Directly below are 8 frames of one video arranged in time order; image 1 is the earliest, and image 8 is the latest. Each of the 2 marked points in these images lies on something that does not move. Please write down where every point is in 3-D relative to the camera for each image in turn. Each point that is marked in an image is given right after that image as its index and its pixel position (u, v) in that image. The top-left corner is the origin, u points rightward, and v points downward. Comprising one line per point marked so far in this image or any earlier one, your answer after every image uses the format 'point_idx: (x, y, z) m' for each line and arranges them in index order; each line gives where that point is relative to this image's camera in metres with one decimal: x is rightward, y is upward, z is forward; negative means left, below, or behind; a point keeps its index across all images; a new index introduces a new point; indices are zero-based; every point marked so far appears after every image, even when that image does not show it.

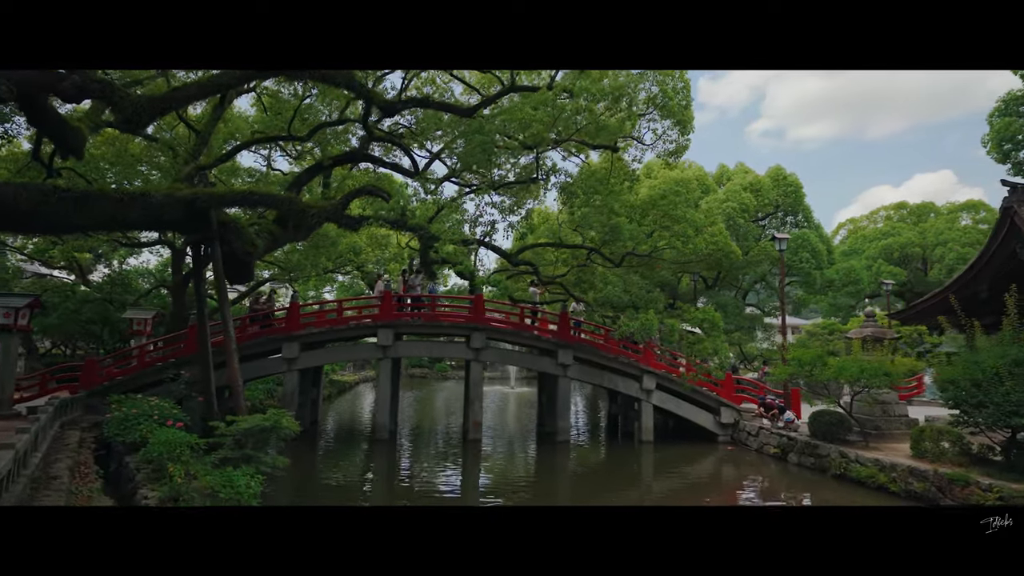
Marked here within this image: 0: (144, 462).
0: (-6.7, -3.3, +10.0) m
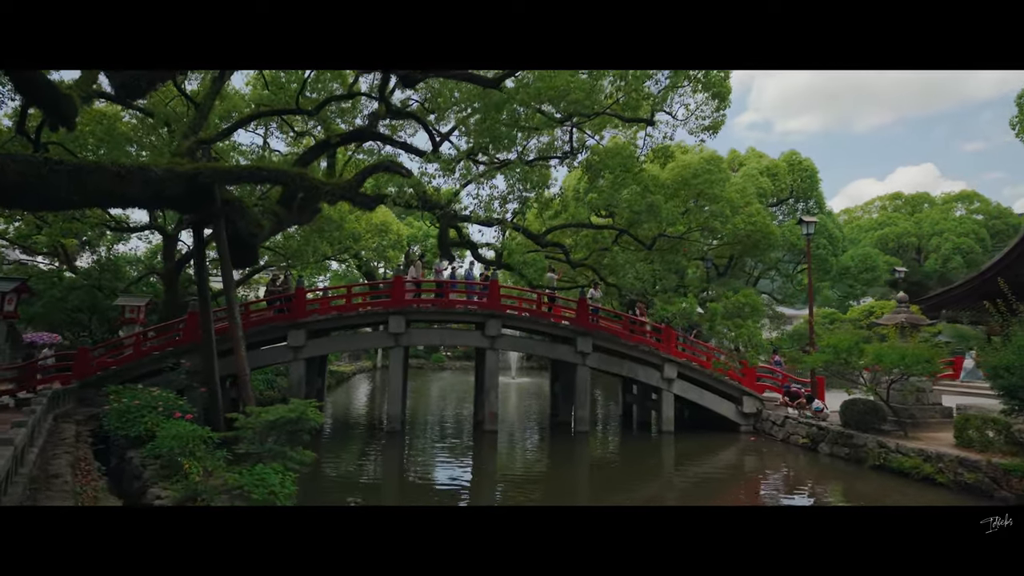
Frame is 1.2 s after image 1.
0: (-6.0, -2.9, +9.1) m
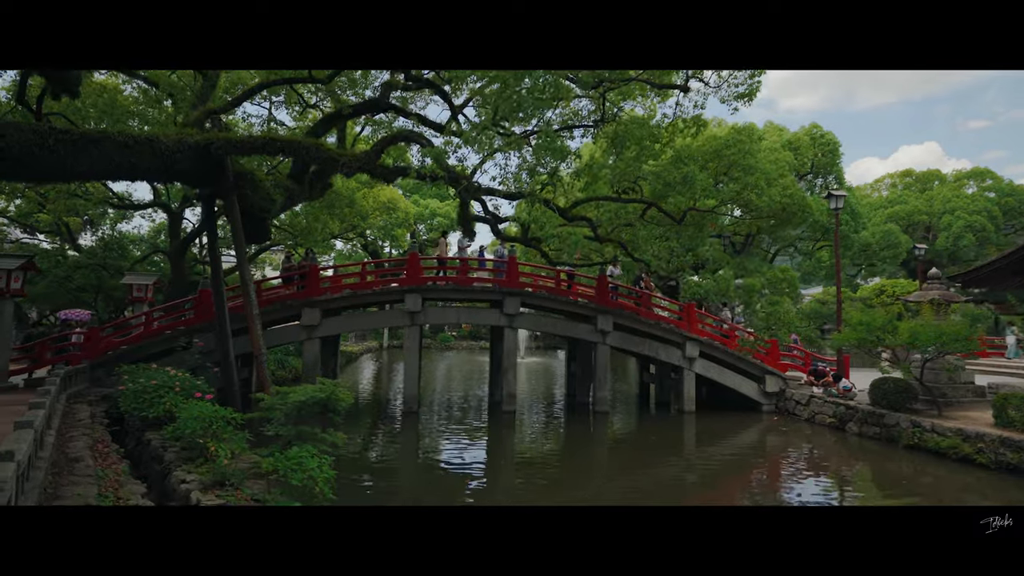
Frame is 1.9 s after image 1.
0: (-5.4, -2.5, +8.8) m
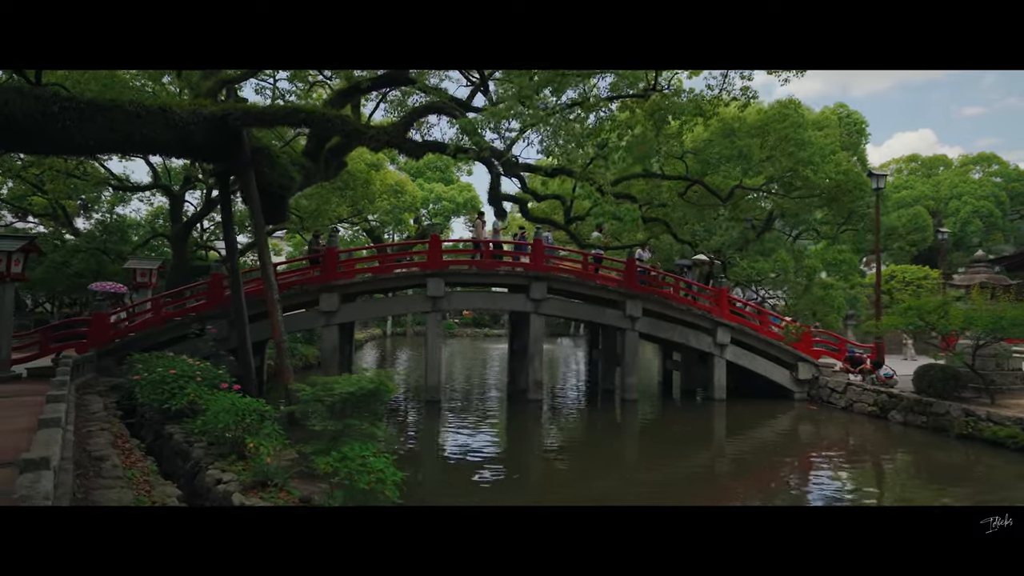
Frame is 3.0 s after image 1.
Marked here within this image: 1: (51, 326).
0: (-4.5, -2.2, +8.0) m
1: (-11.9, -1.0, +14.1) m
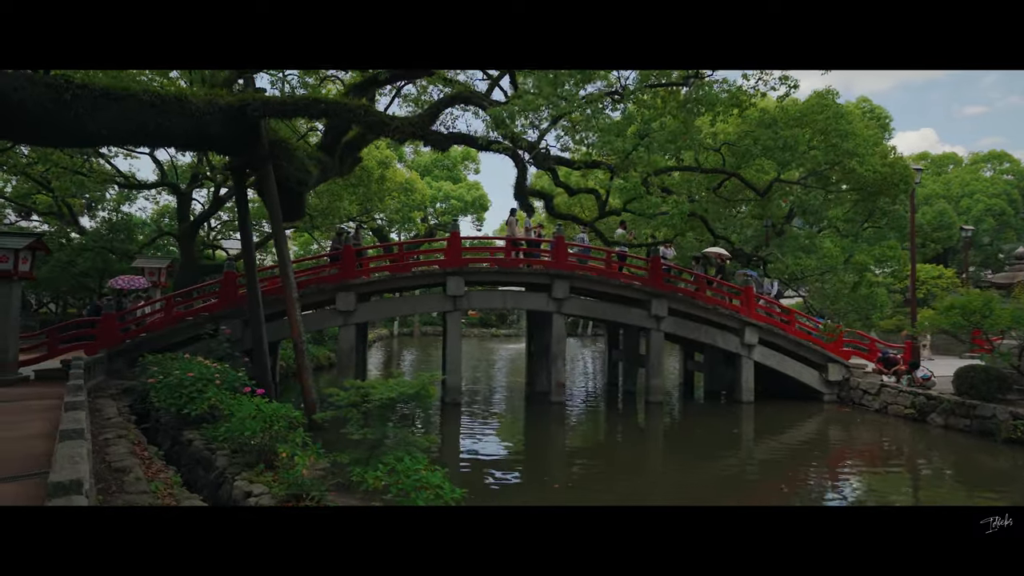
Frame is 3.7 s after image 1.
0: (-3.9, -2.2, +7.5) m
1: (-11.3, -1.0, +13.6) m
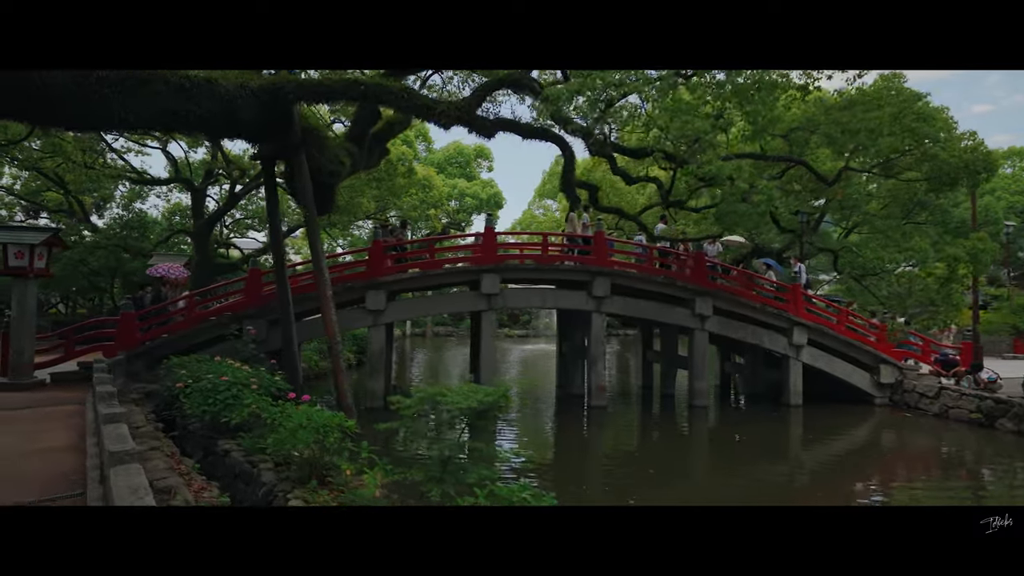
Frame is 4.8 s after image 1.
0: (-3.0, -2.1, +6.8) m
1: (-10.3, -1.0, +12.9) m
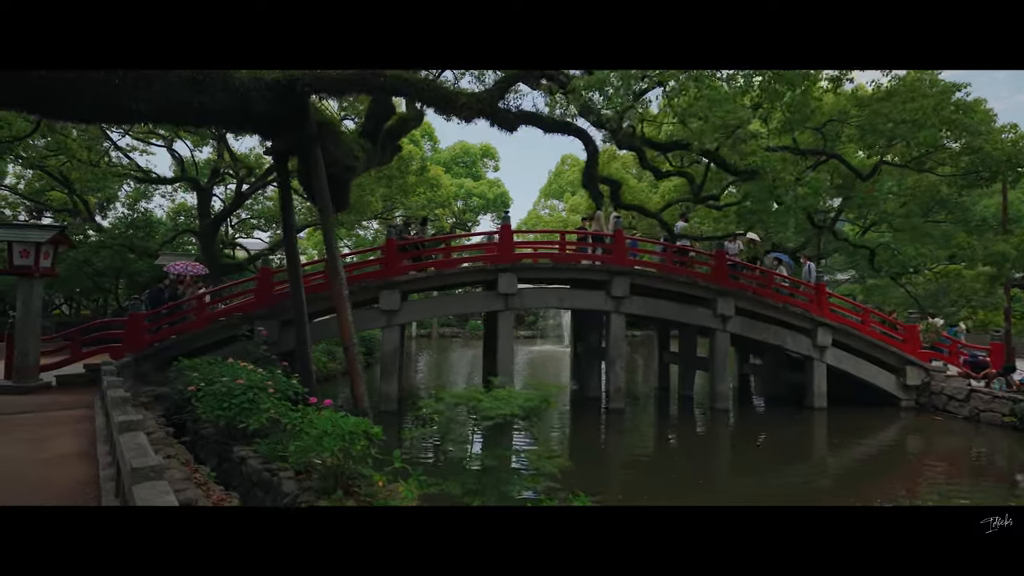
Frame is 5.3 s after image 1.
0: (-2.6, -2.1, +6.4) m
1: (-9.9, -1.0, +12.5) m
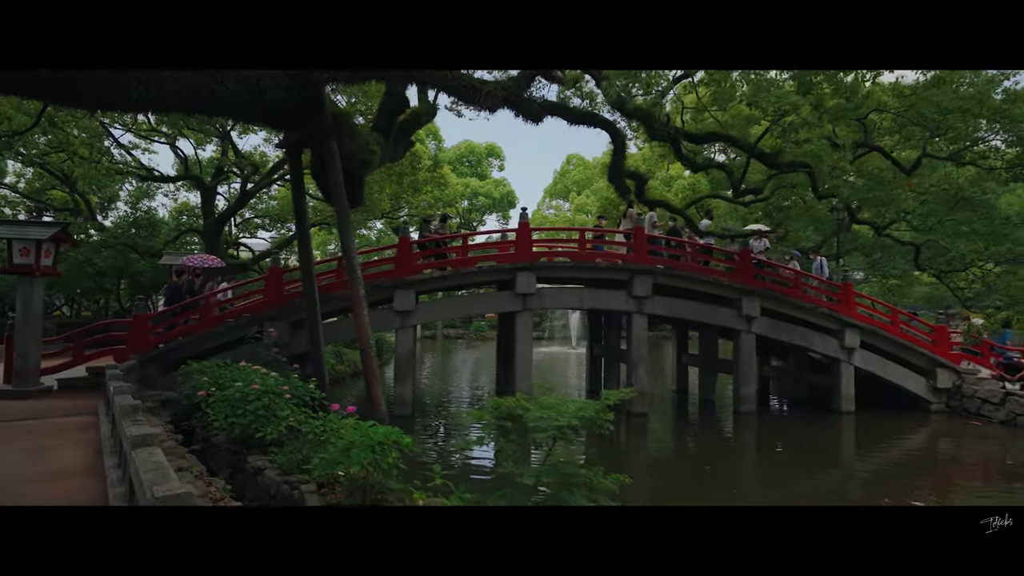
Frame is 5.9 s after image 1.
0: (-2.1, -2.1, +5.9) m
1: (-9.4, -0.9, +12.0) m
